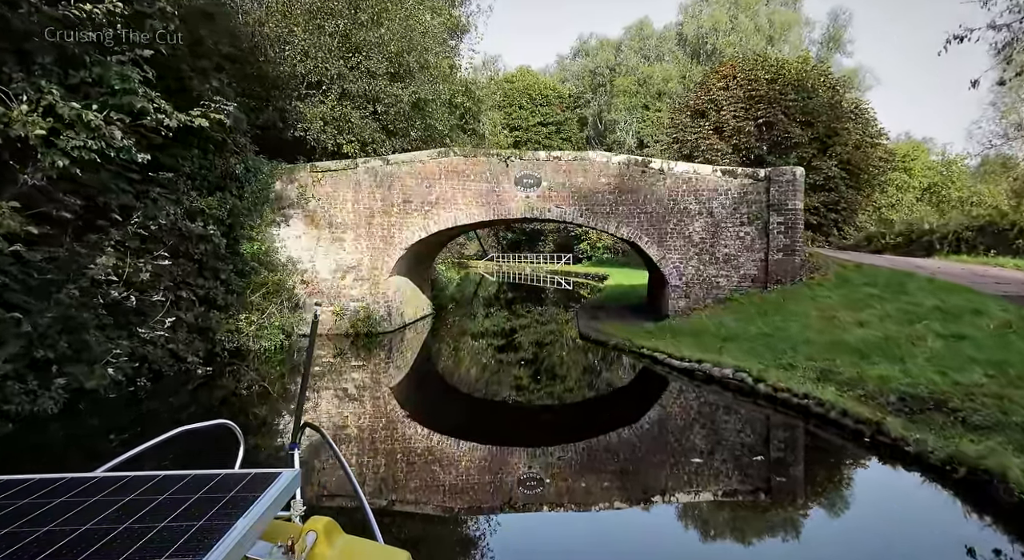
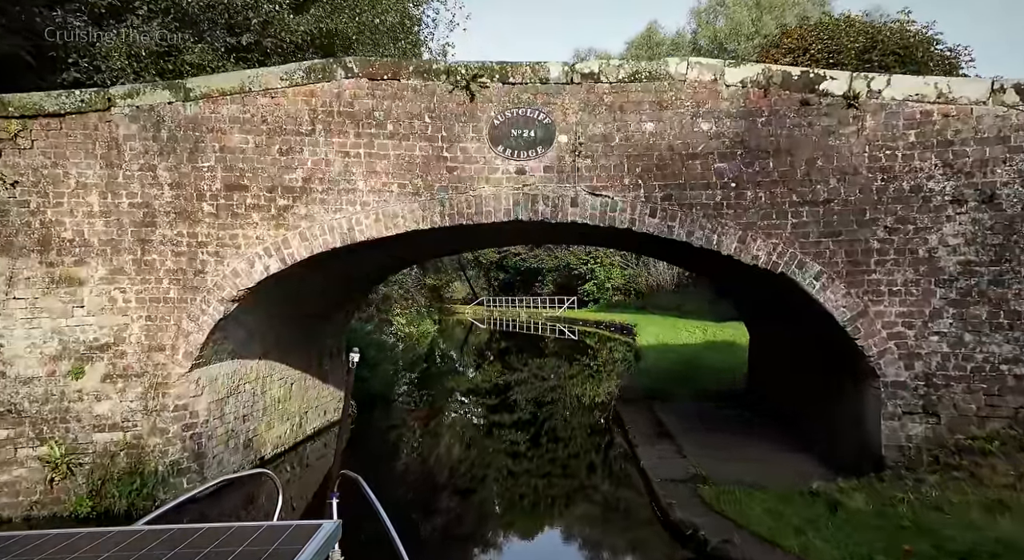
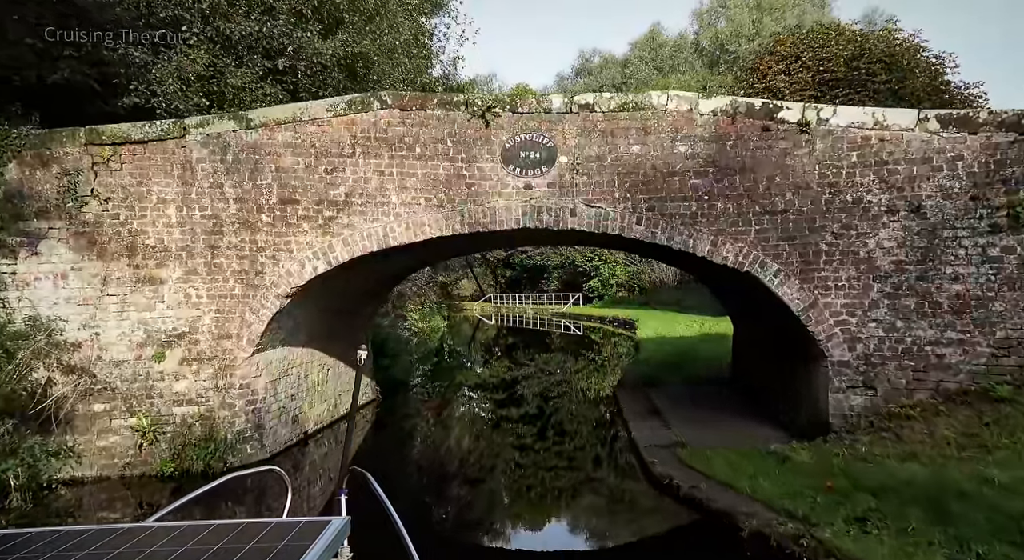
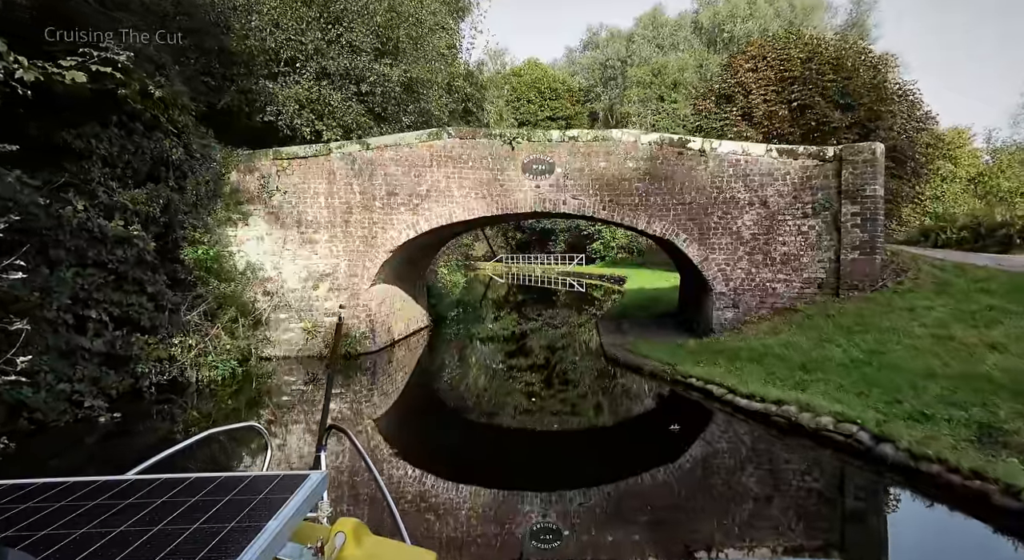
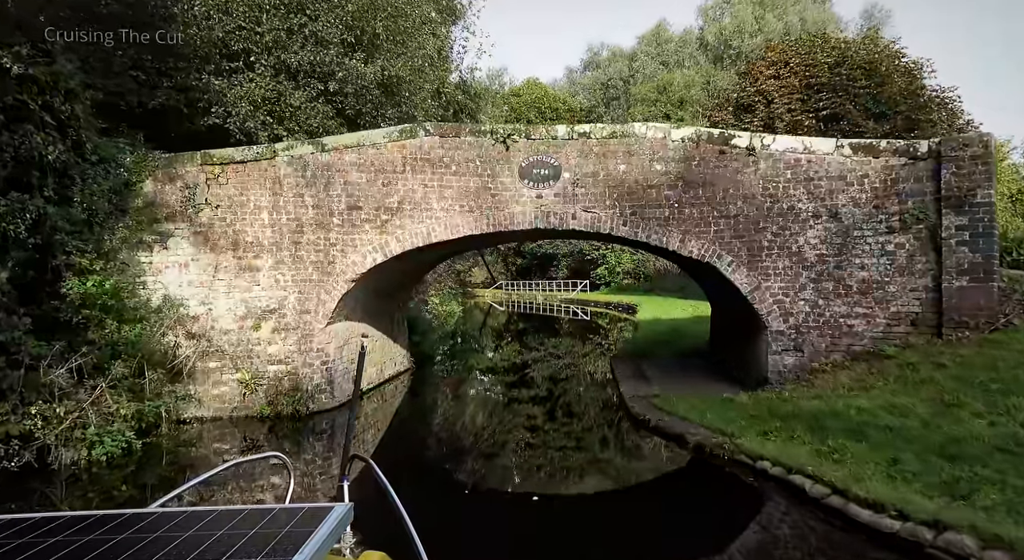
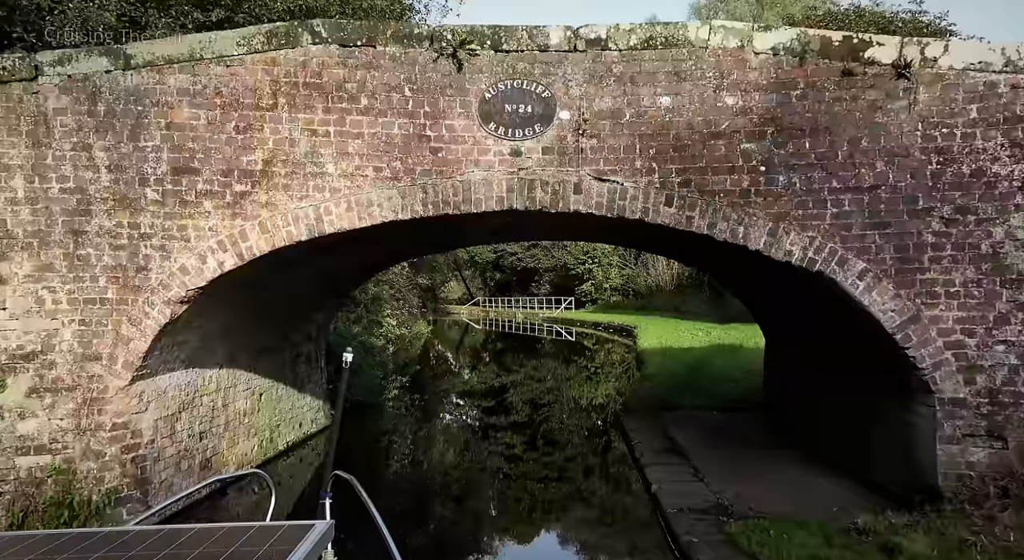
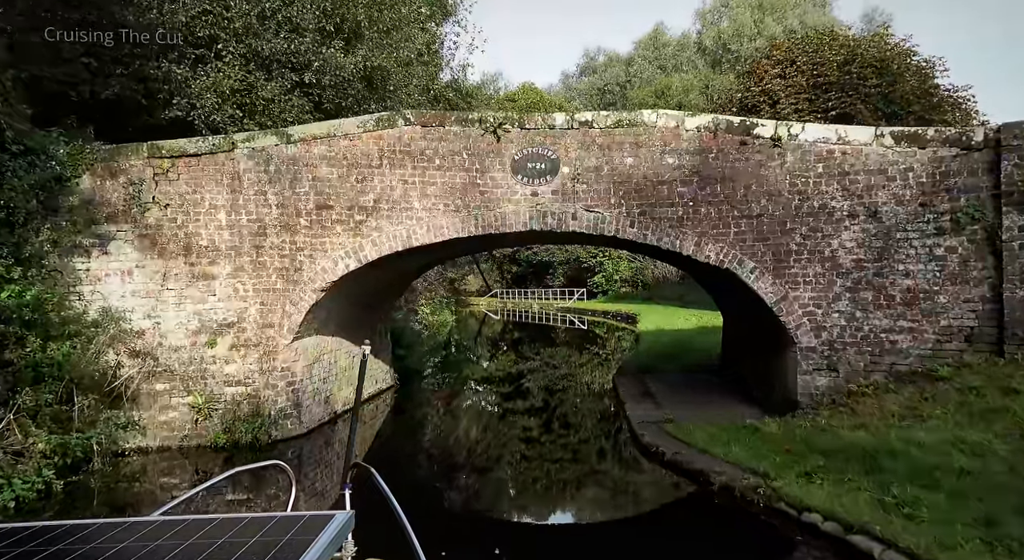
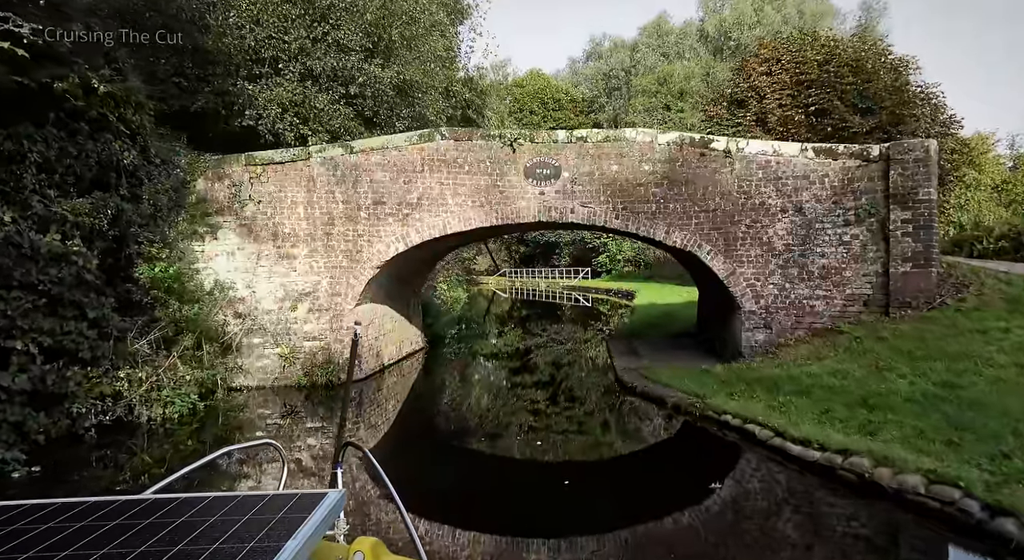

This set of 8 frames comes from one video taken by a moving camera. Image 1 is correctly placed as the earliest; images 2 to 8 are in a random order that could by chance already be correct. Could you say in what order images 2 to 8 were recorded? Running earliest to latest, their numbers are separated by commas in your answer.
4, 8, 5, 7, 3, 2, 6
